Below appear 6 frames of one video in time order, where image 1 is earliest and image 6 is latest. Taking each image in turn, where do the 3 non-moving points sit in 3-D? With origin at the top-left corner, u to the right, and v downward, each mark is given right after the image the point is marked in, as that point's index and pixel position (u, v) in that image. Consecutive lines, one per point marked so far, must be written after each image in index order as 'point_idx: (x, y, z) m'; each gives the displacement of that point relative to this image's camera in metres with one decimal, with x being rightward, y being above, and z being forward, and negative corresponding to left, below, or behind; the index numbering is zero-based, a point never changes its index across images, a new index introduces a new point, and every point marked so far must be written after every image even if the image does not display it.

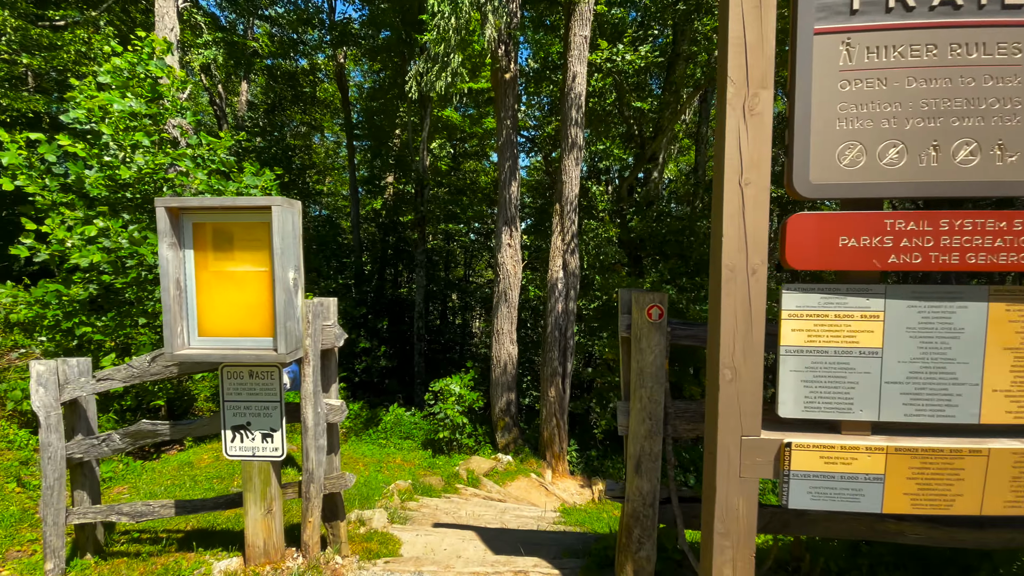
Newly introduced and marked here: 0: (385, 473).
0: (-2.2, -3.2, +8.3) m
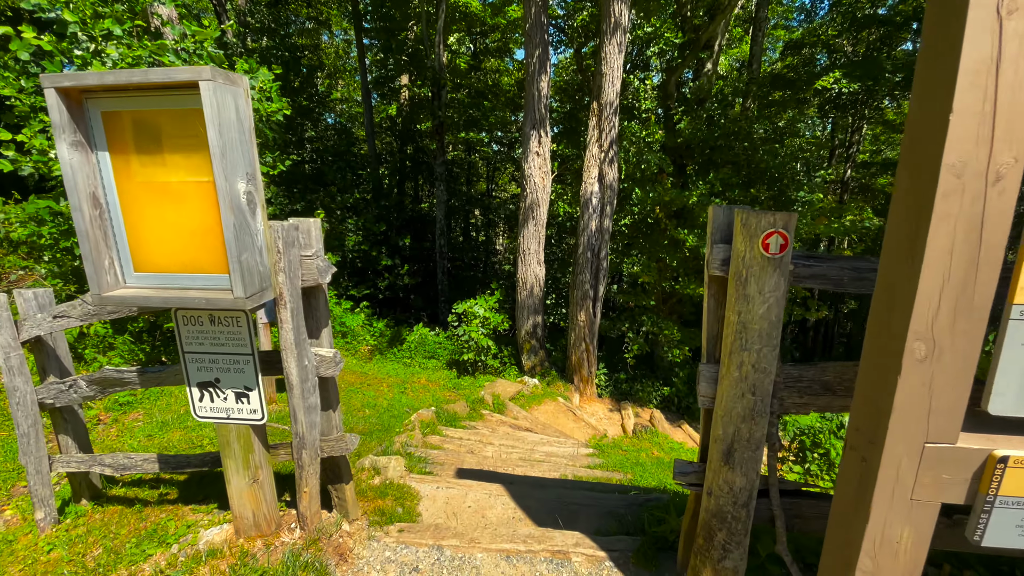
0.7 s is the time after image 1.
0: (-1.7, -1.8, +8.0) m
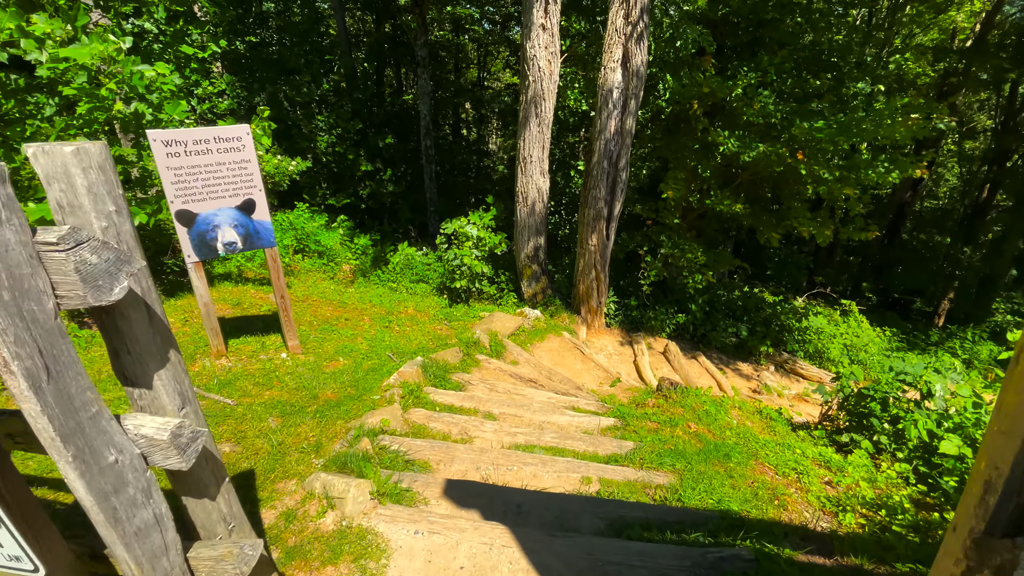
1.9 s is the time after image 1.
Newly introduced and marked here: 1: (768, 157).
0: (-1.7, -0.6, +7.0) m
1: (+3.6, +1.9, +6.7) m
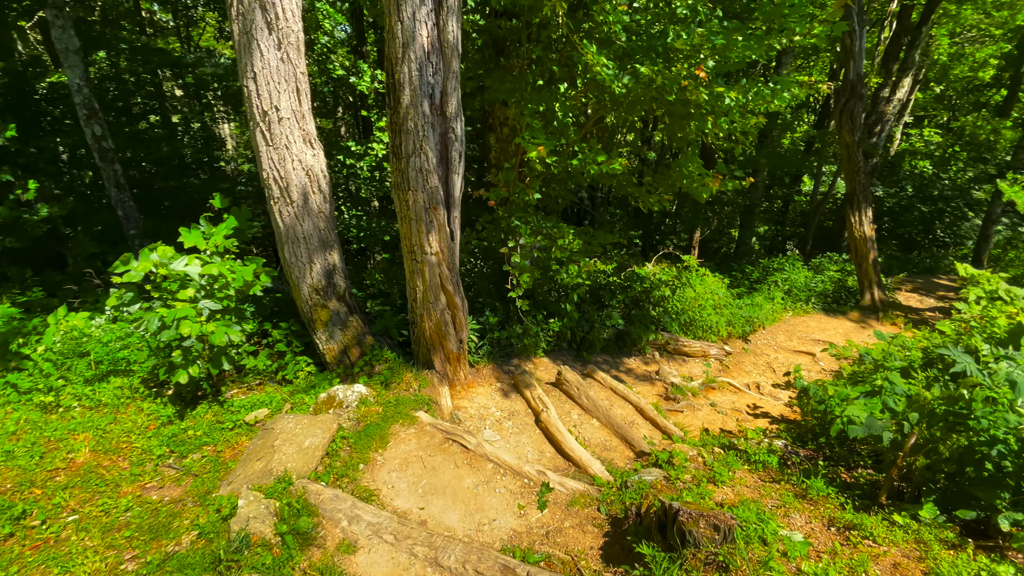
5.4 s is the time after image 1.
0: (-3.0, -1.6, +2.9) m
1: (+1.3, +2.0, +4.7) m
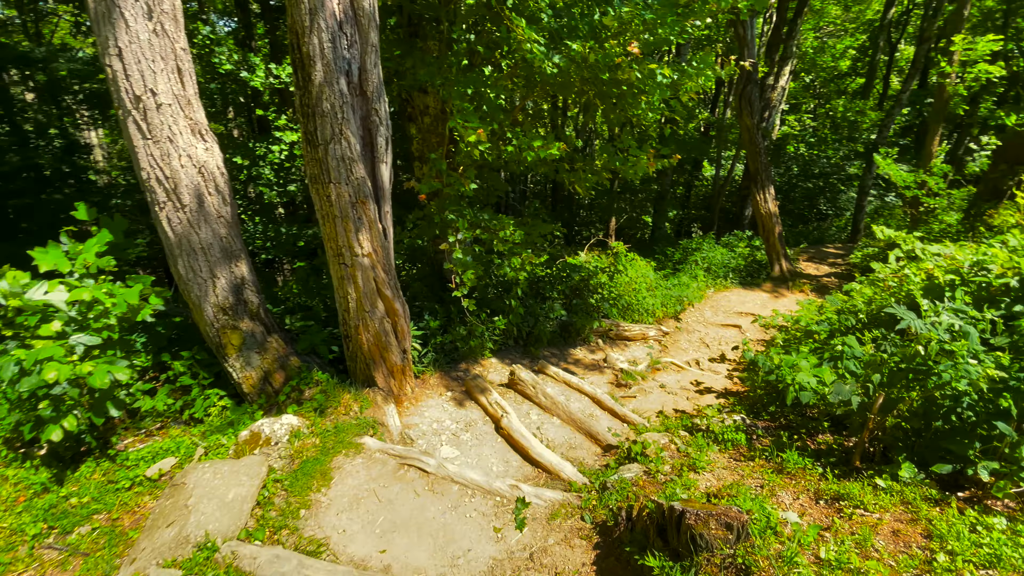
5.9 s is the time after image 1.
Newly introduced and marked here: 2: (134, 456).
0: (-3.1, -1.8, +2.1) m
1: (+0.6, +2.1, +4.5) m
2: (-2.7, -1.2, +3.5) m
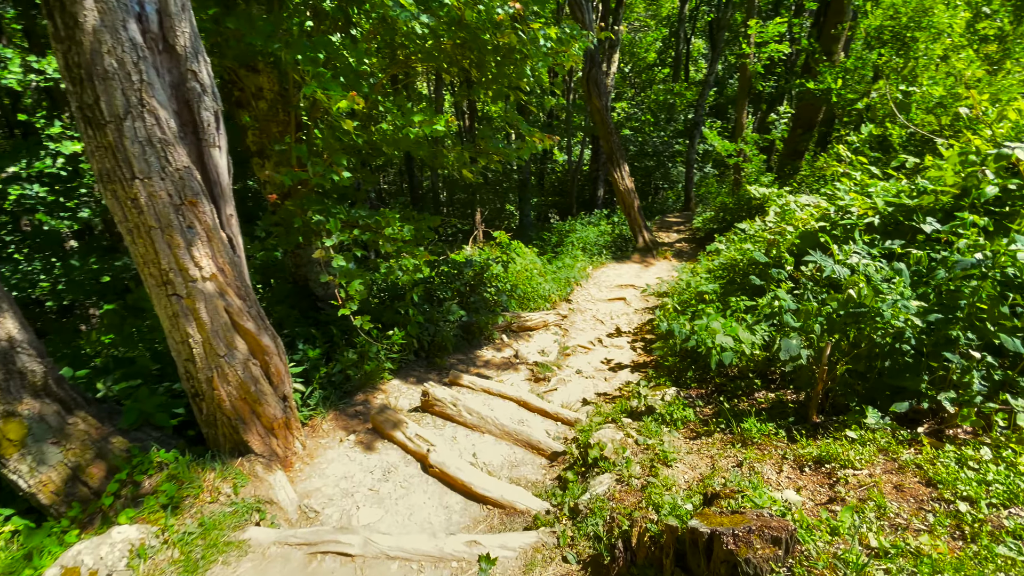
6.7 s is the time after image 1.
0: (-2.8, -2.2, +0.7) m
1: (-0.5, +2.2, +3.9) m
2: (-2.9, -1.7, +2.1) m
